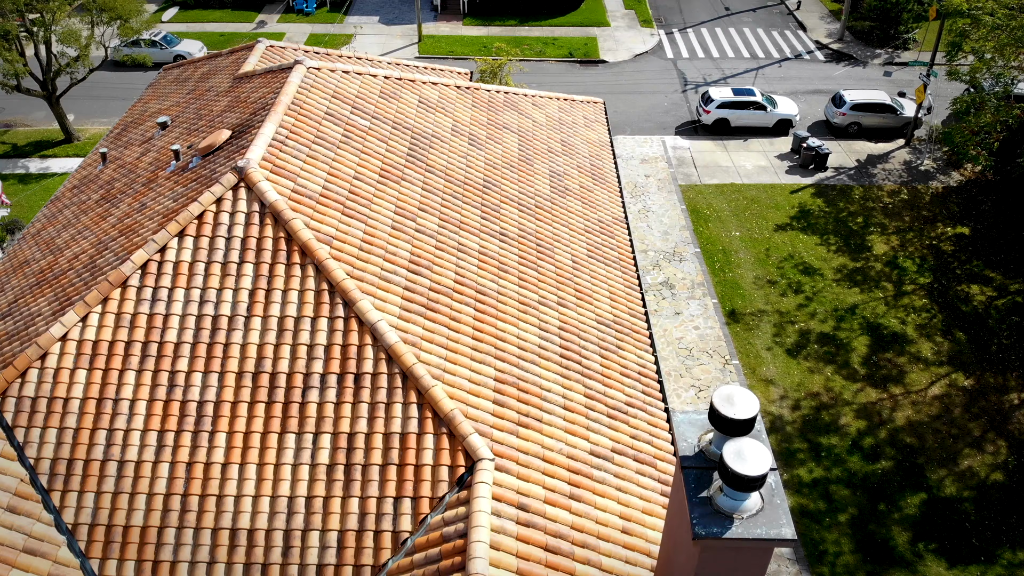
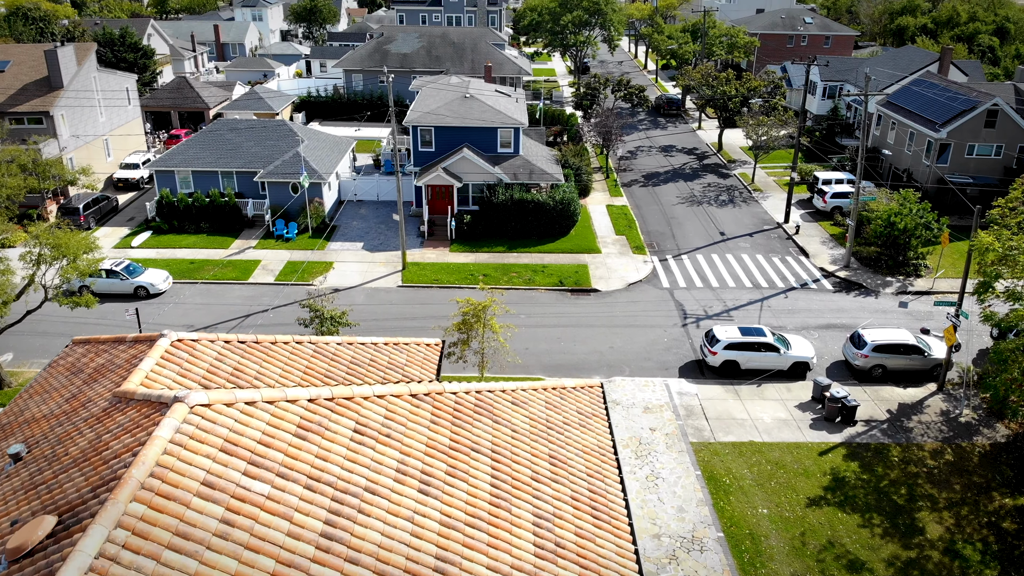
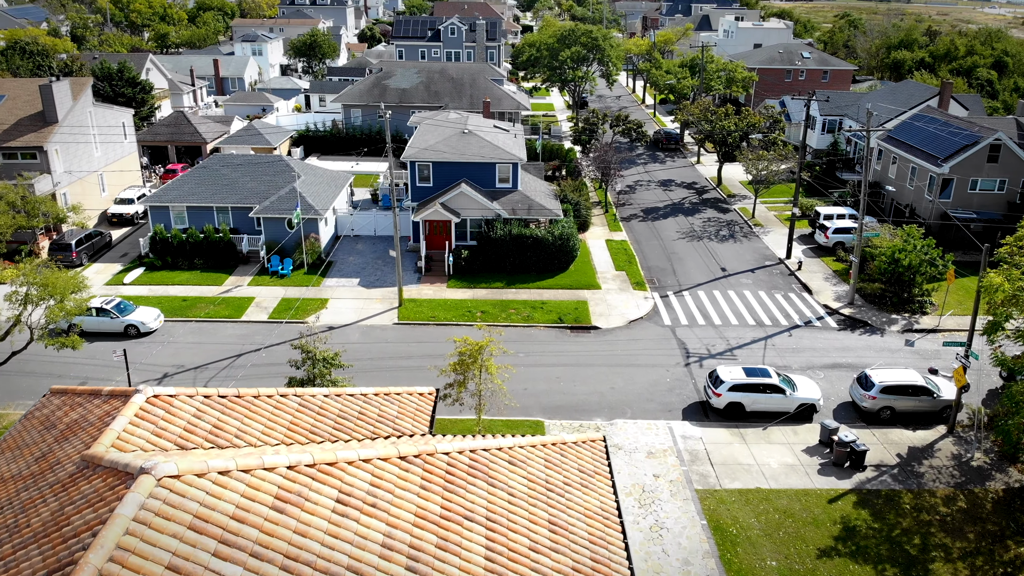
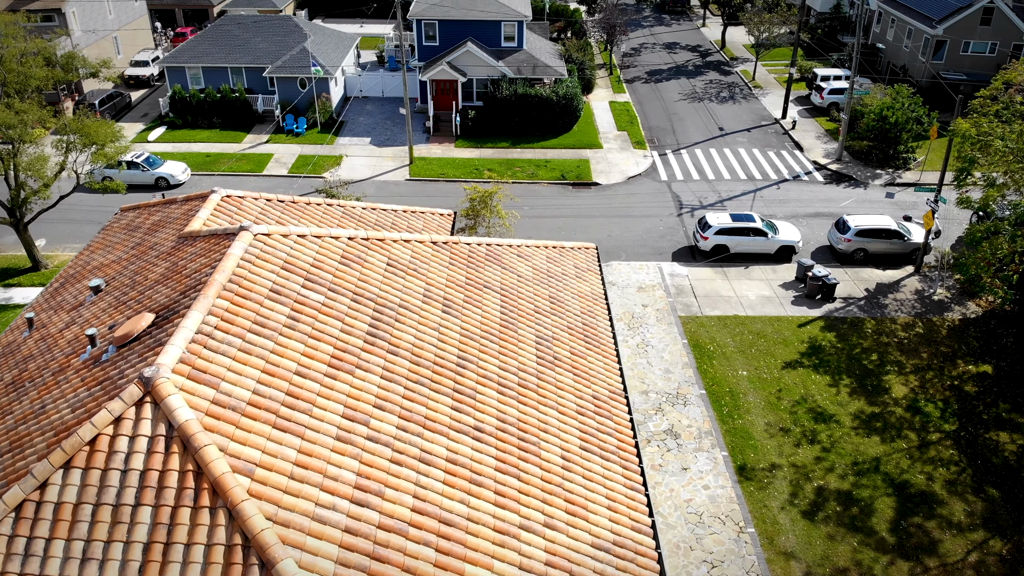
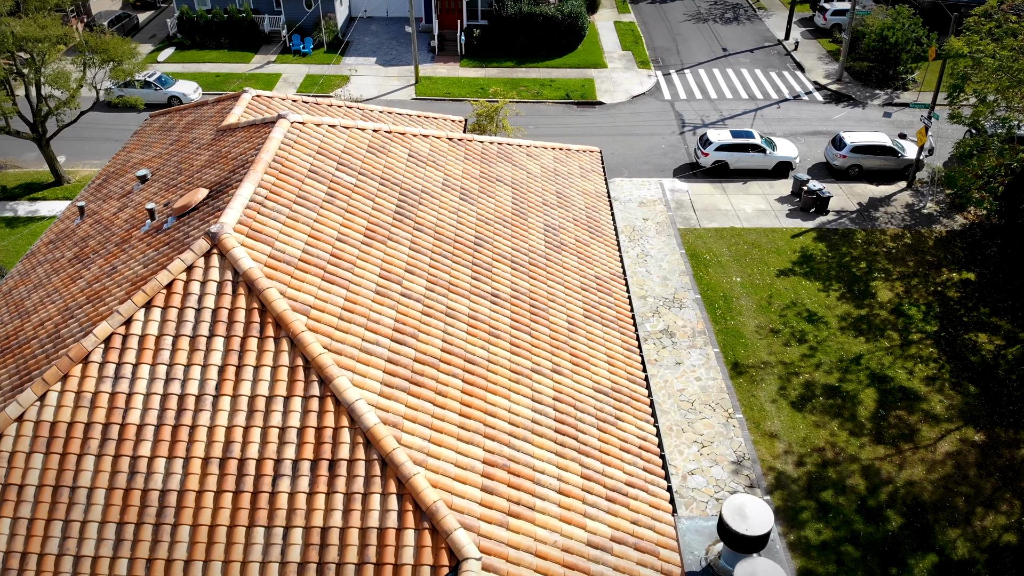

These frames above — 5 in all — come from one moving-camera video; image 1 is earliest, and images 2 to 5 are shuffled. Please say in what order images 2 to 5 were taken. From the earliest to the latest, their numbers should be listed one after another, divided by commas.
5, 4, 2, 3
